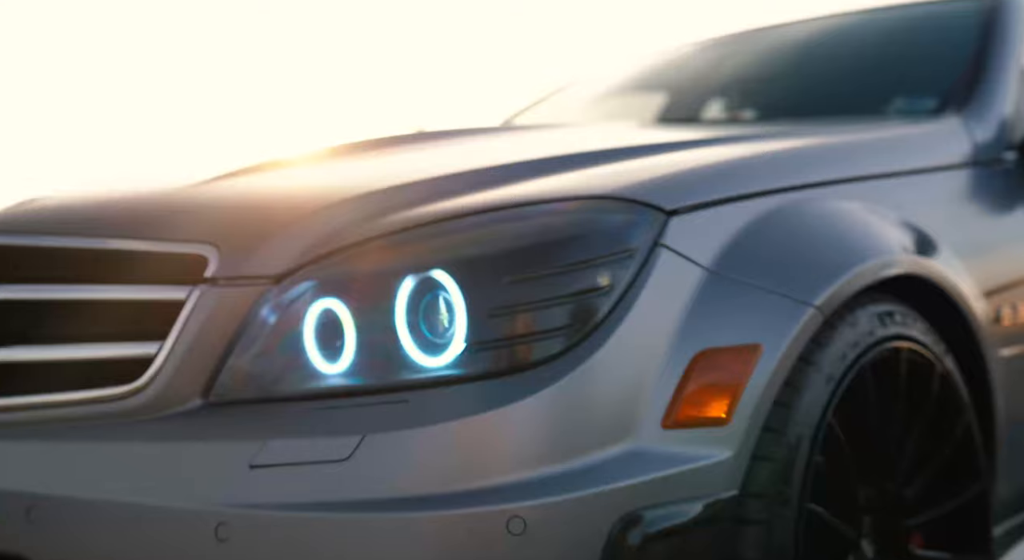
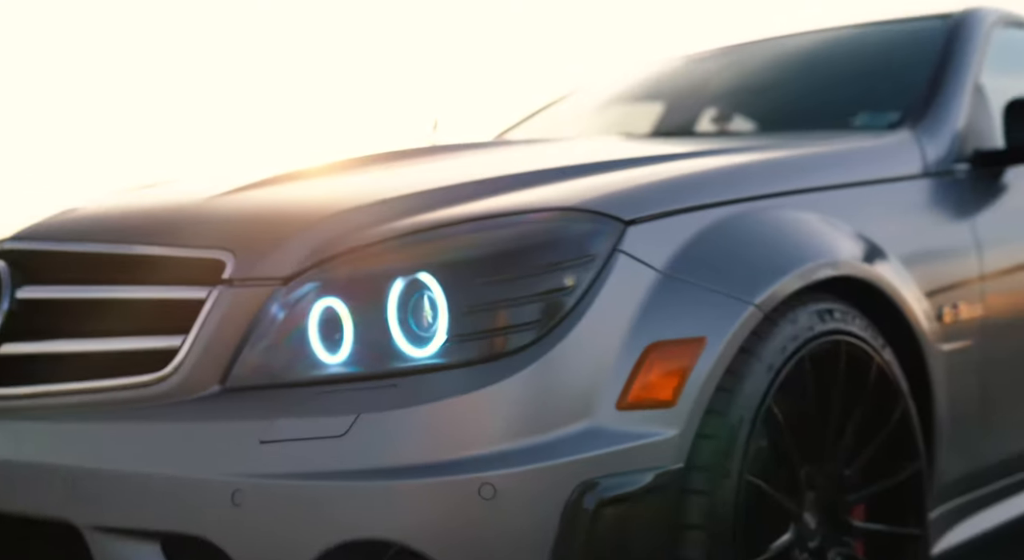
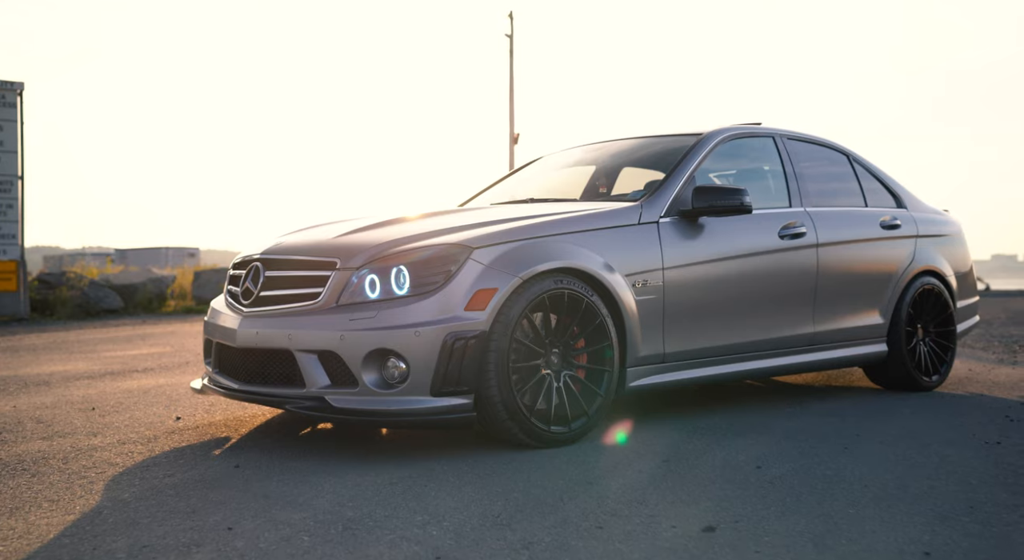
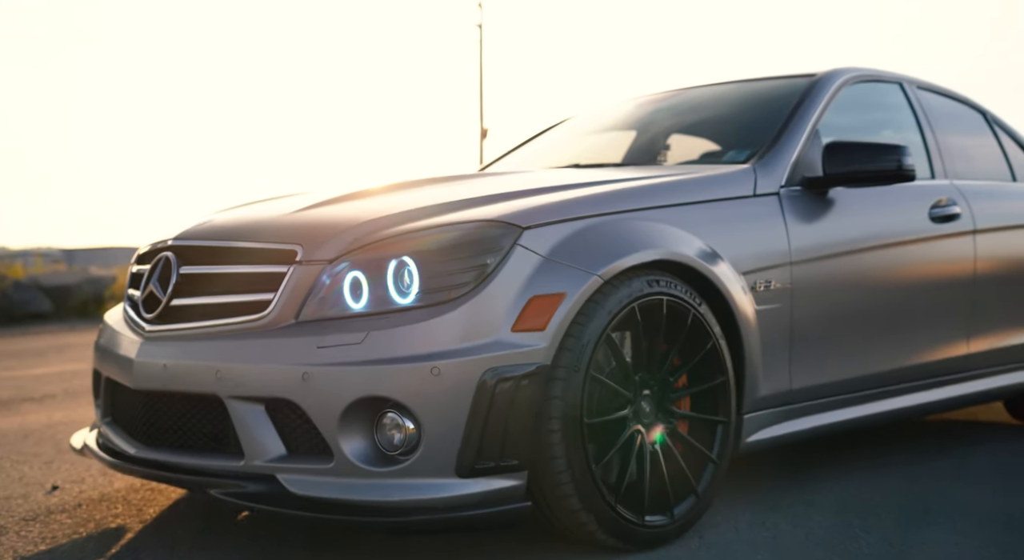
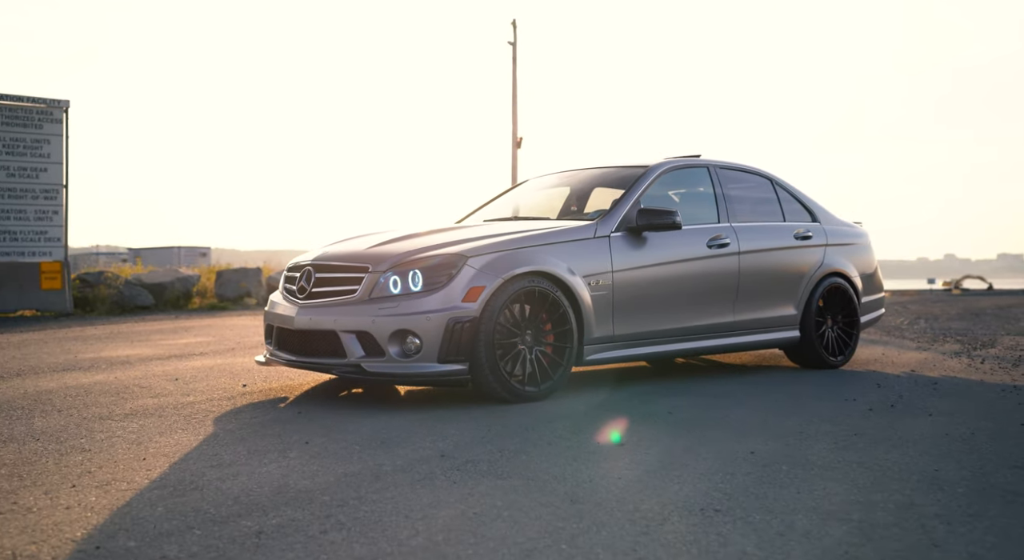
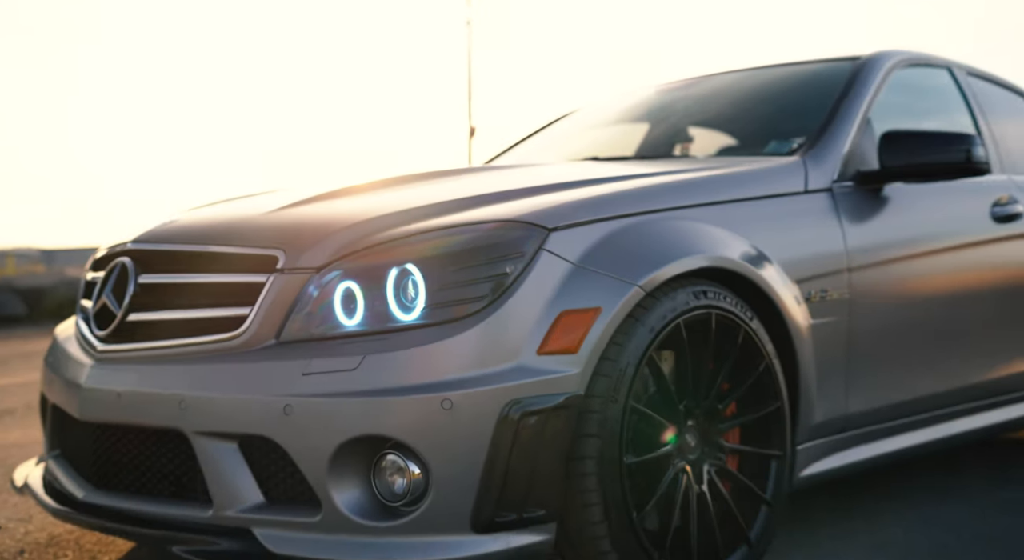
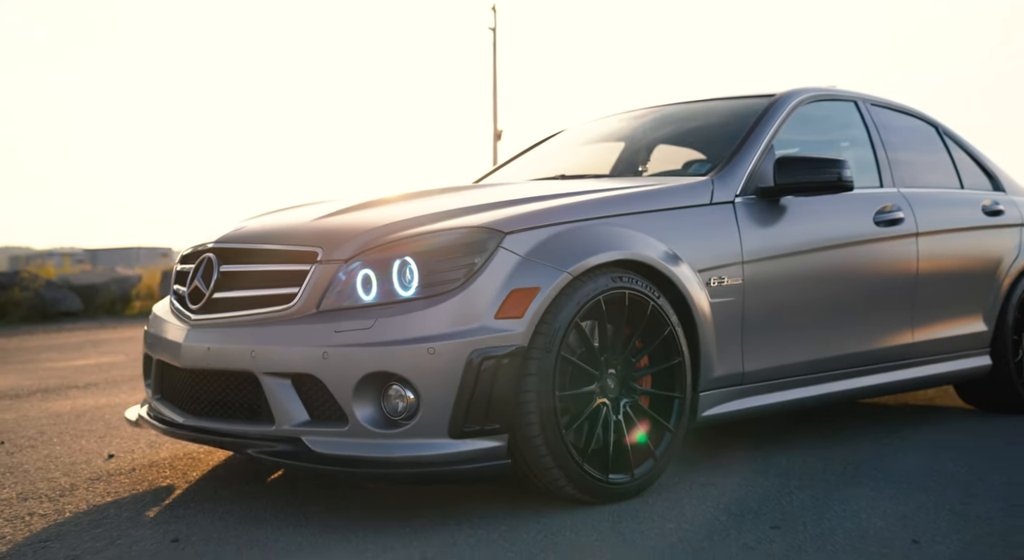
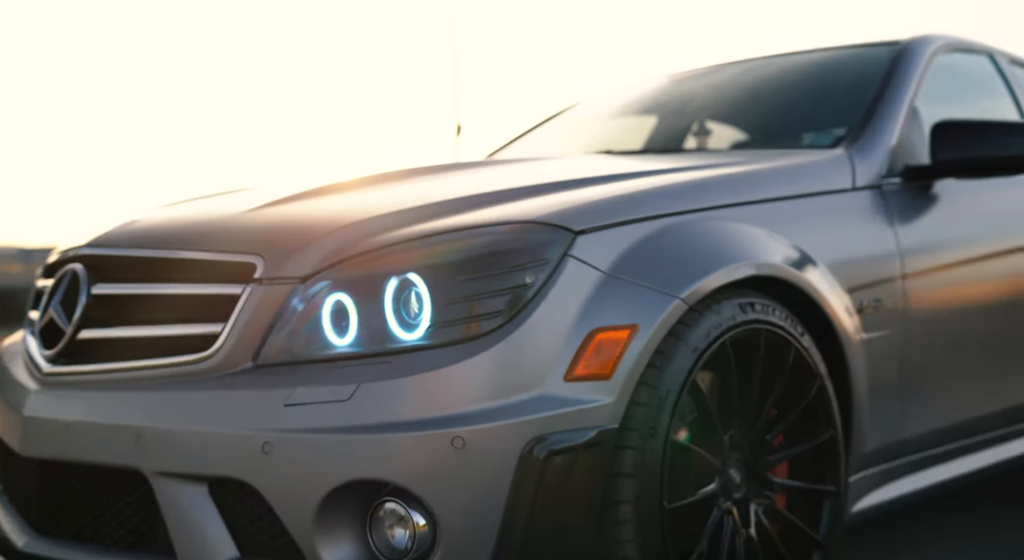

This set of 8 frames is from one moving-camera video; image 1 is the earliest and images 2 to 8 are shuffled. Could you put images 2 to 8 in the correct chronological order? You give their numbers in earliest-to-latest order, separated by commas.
2, 8, 6, 4, 7, 3, 5
